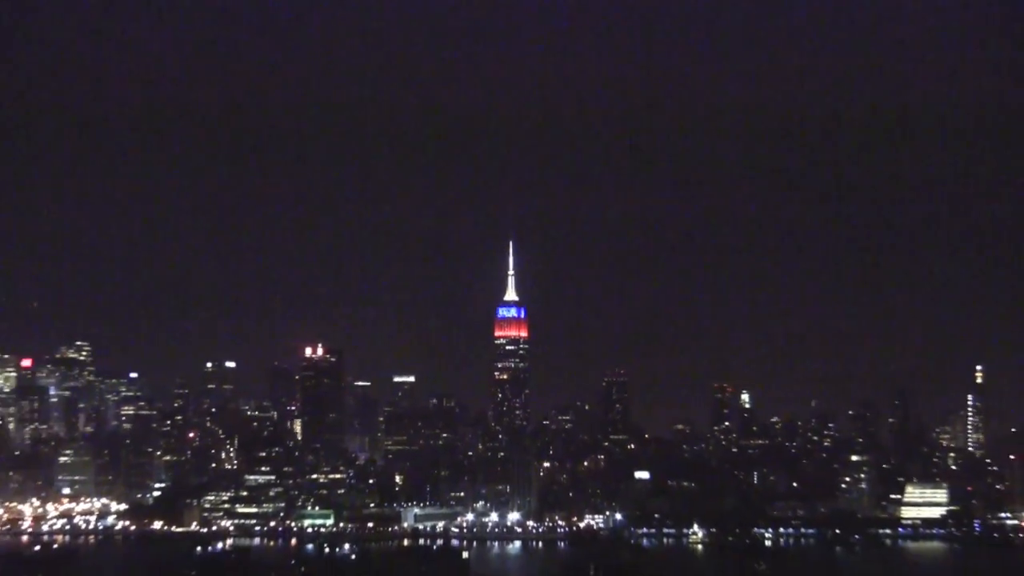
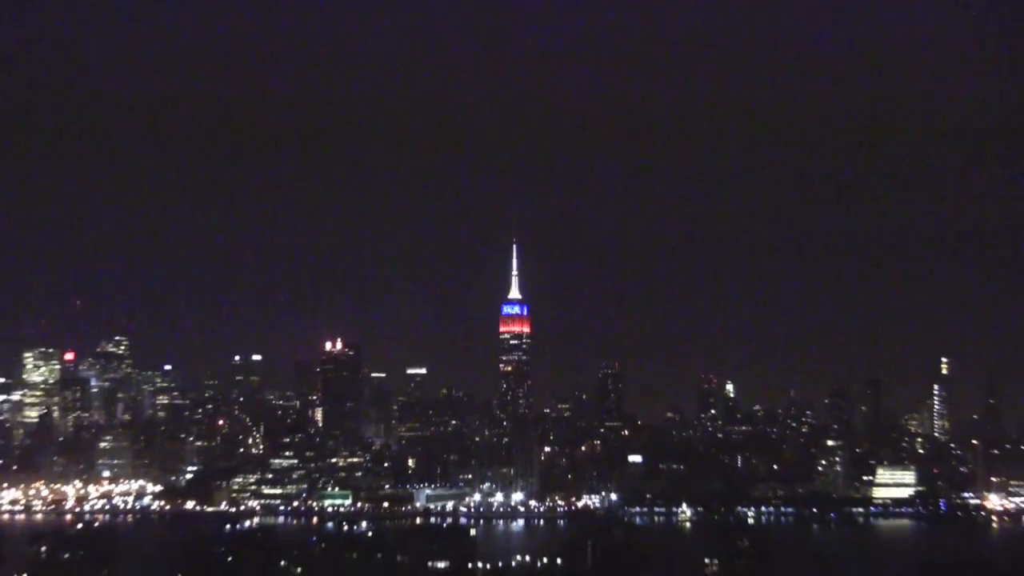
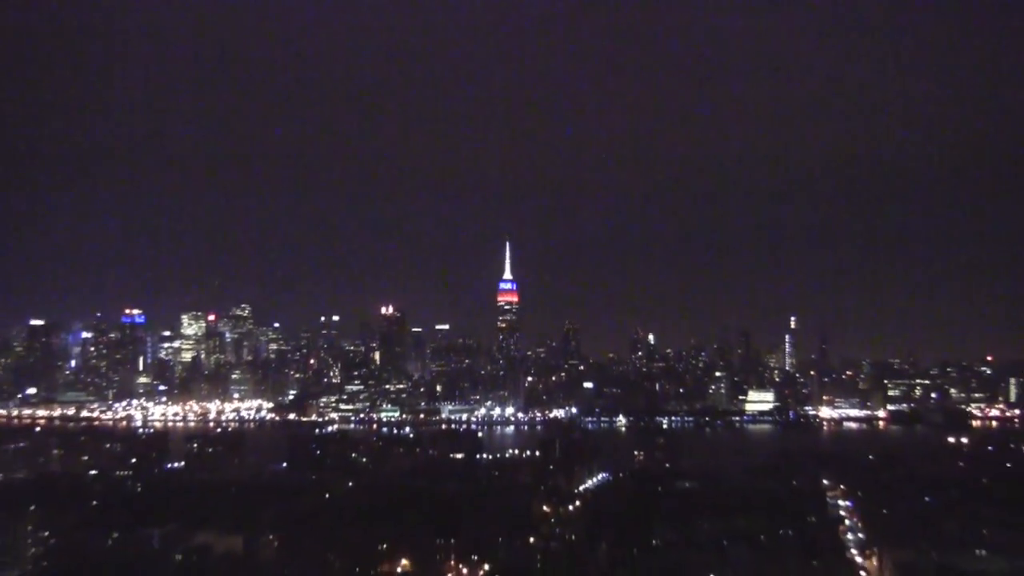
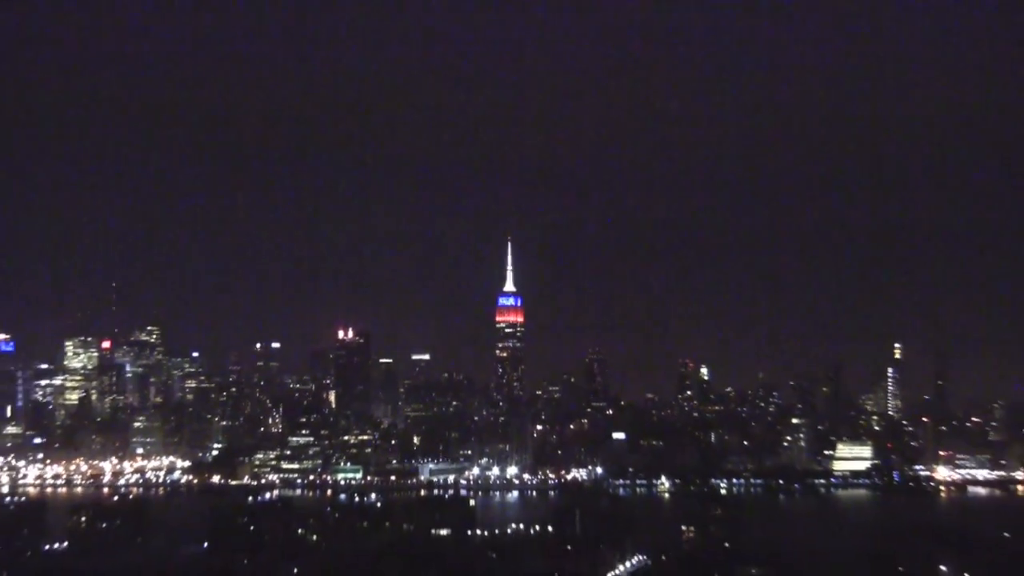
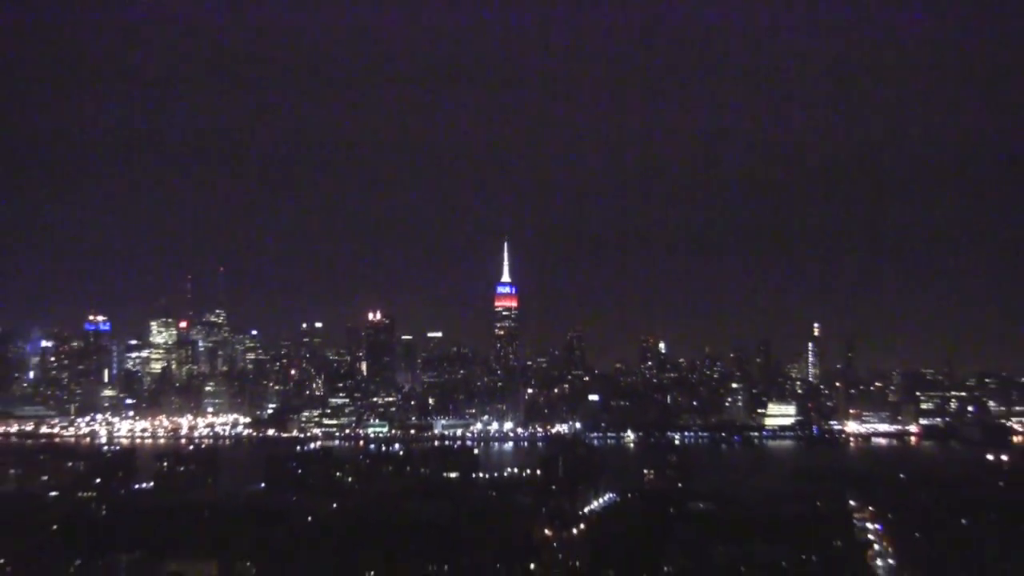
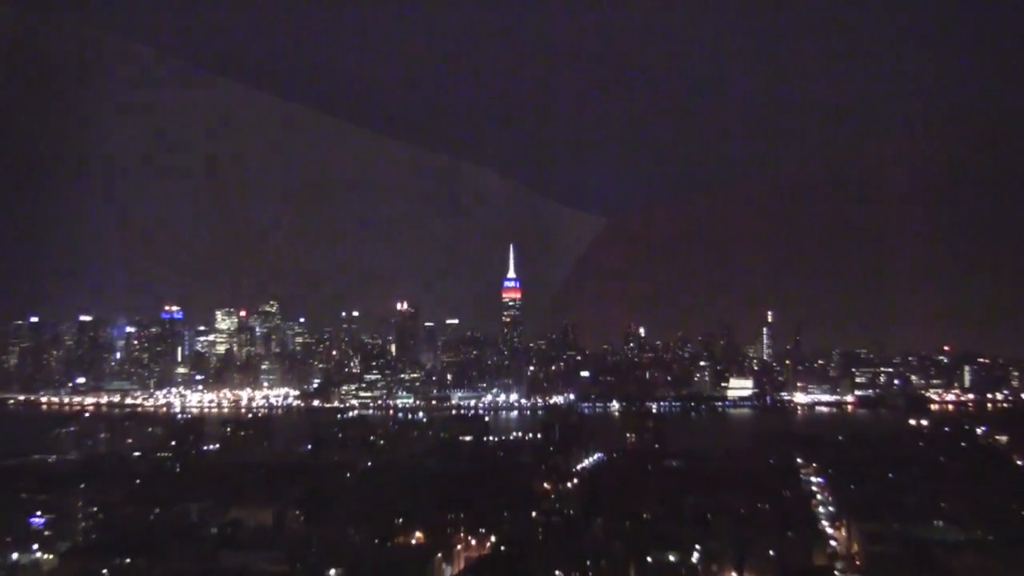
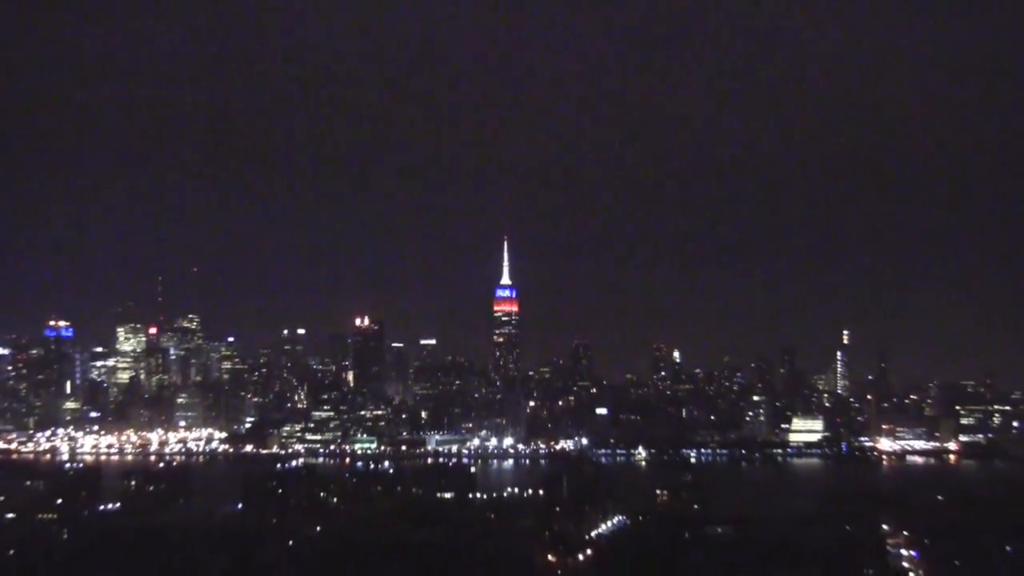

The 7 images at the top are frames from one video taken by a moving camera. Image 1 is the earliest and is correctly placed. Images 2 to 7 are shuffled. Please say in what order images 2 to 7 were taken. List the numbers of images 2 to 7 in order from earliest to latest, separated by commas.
2, 4, 7, 5, 3, 6
